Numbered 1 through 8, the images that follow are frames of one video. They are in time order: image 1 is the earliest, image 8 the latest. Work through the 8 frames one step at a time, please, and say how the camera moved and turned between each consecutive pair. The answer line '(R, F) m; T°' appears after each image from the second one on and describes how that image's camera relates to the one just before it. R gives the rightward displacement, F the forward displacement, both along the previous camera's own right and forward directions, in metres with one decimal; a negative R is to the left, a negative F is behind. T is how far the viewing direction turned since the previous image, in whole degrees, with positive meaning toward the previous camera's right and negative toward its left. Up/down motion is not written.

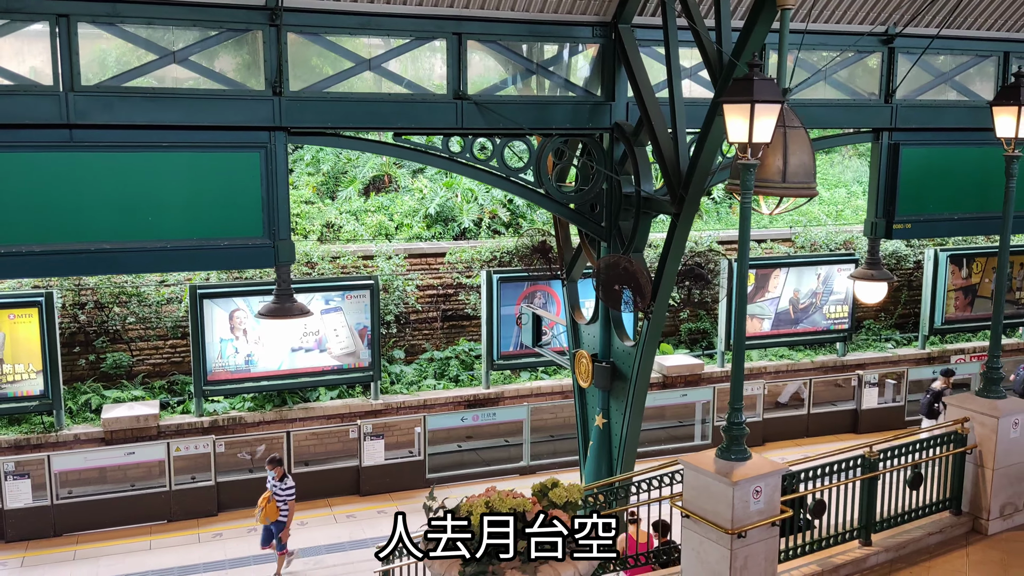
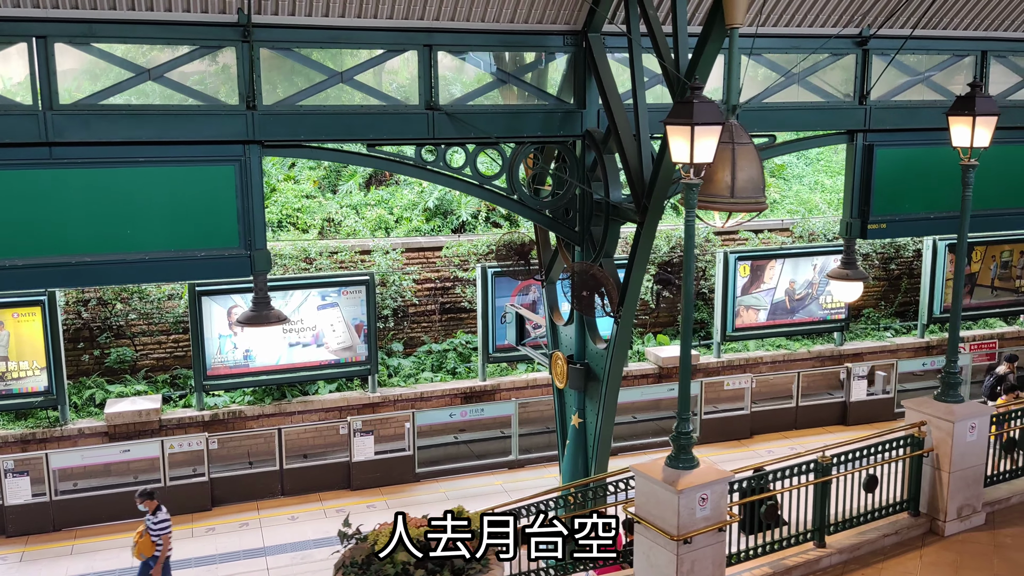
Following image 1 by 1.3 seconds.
(+0.4, -0.2) m; -1°
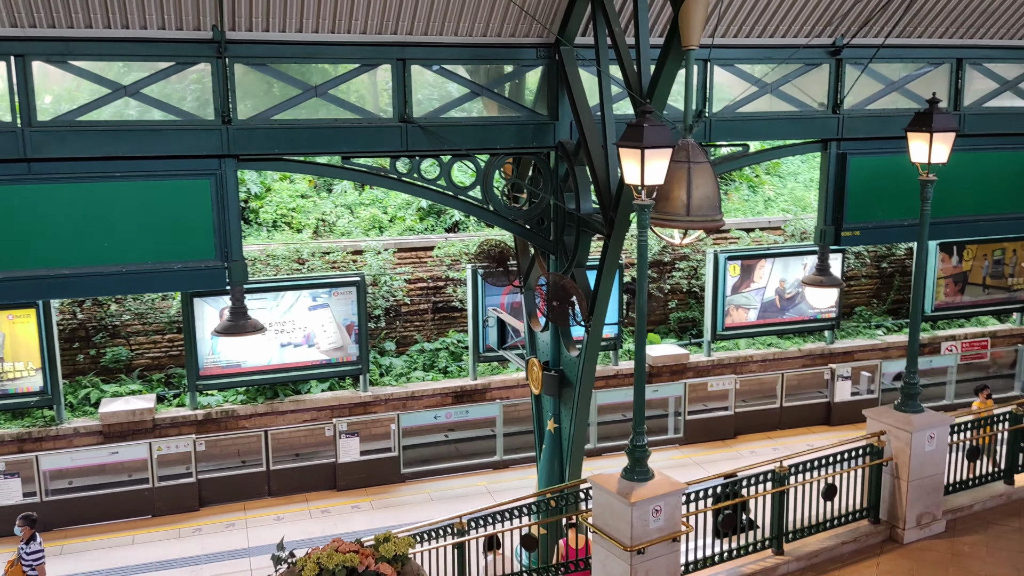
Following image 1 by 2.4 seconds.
(+0.4, -0.2) m; -1°
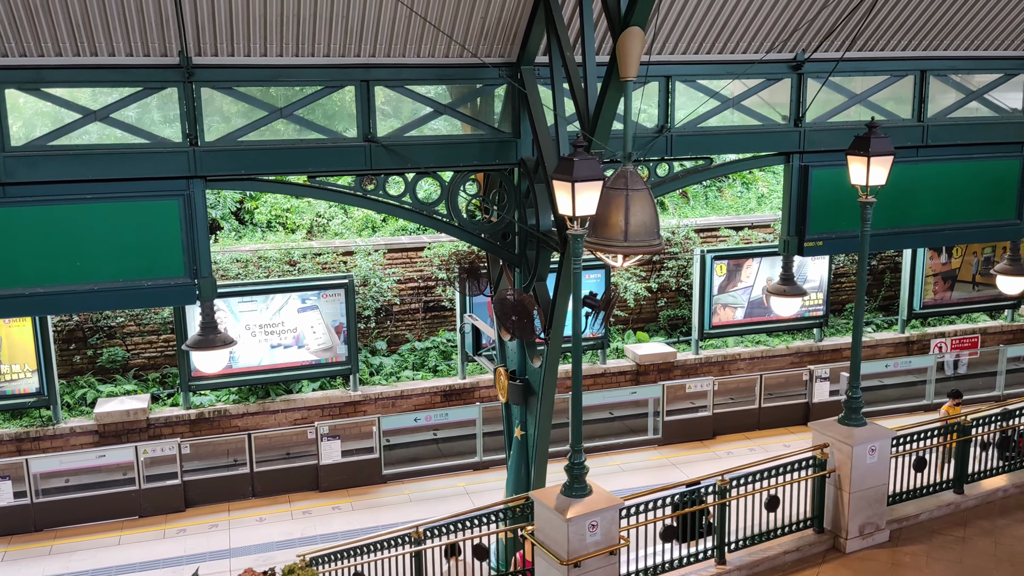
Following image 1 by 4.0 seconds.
(+0.5, -0.3) m; -1°
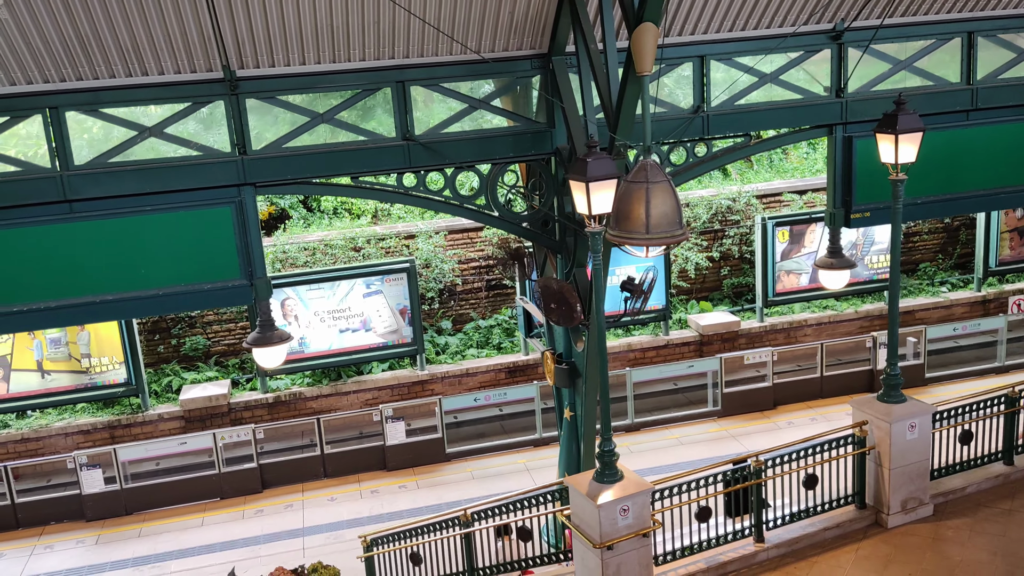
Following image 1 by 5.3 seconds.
(+0.4, -0.2) m; -5°
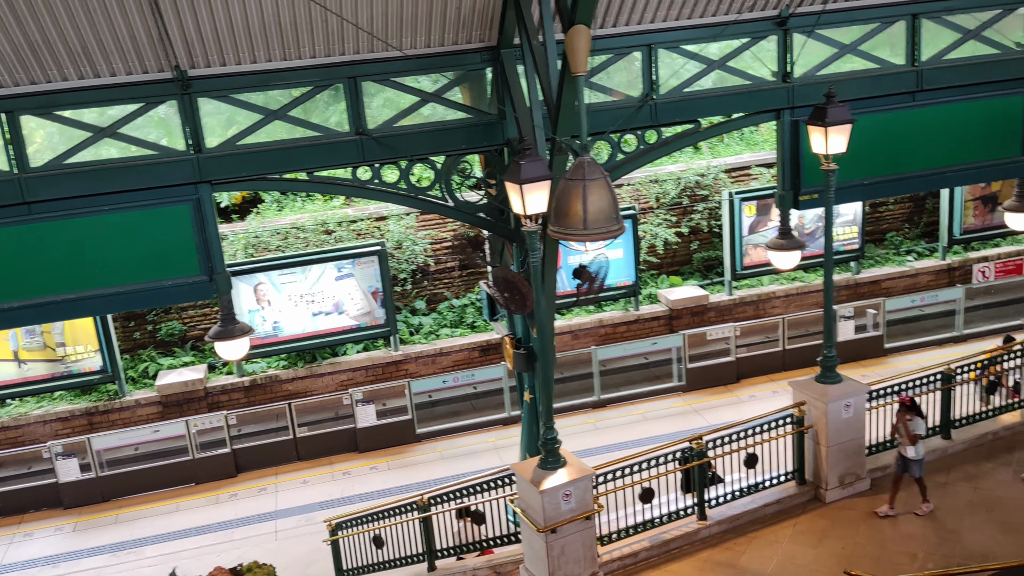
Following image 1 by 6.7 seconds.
(+0.4, -0.2) m; +1°
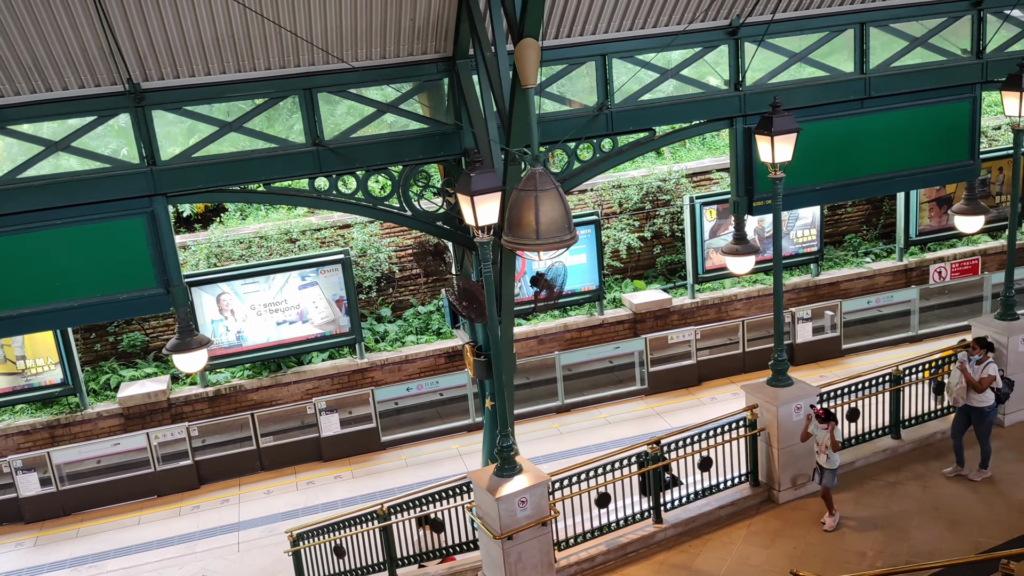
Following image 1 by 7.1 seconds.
(+0.1, -0.1) m; +2°
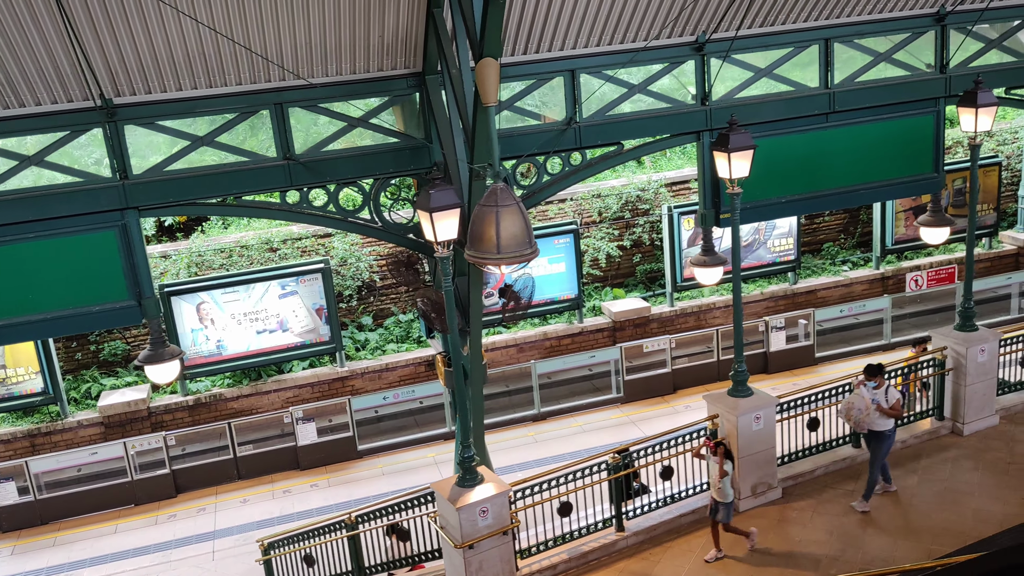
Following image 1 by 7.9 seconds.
(+0.3, -0.2) m; +1°
